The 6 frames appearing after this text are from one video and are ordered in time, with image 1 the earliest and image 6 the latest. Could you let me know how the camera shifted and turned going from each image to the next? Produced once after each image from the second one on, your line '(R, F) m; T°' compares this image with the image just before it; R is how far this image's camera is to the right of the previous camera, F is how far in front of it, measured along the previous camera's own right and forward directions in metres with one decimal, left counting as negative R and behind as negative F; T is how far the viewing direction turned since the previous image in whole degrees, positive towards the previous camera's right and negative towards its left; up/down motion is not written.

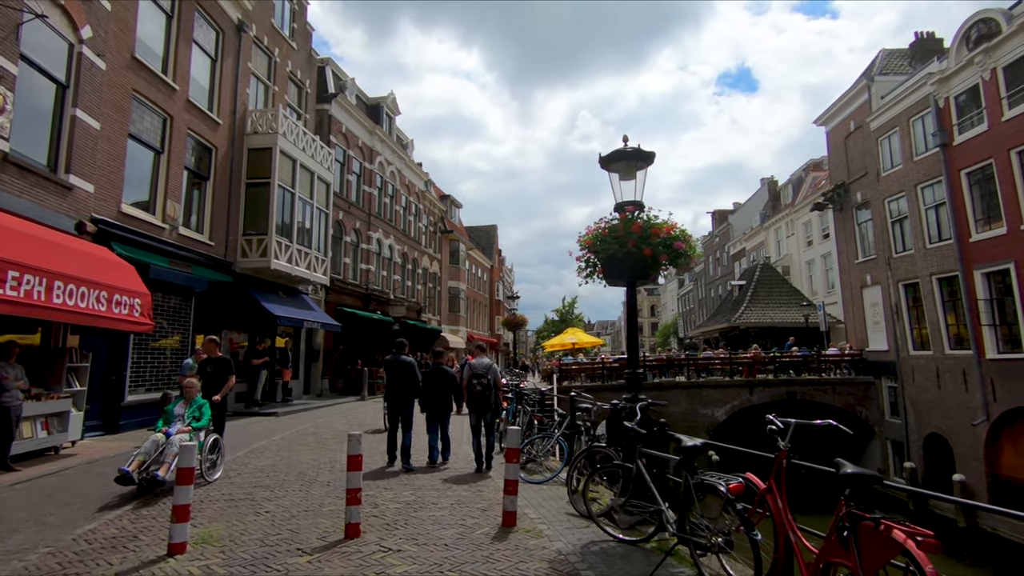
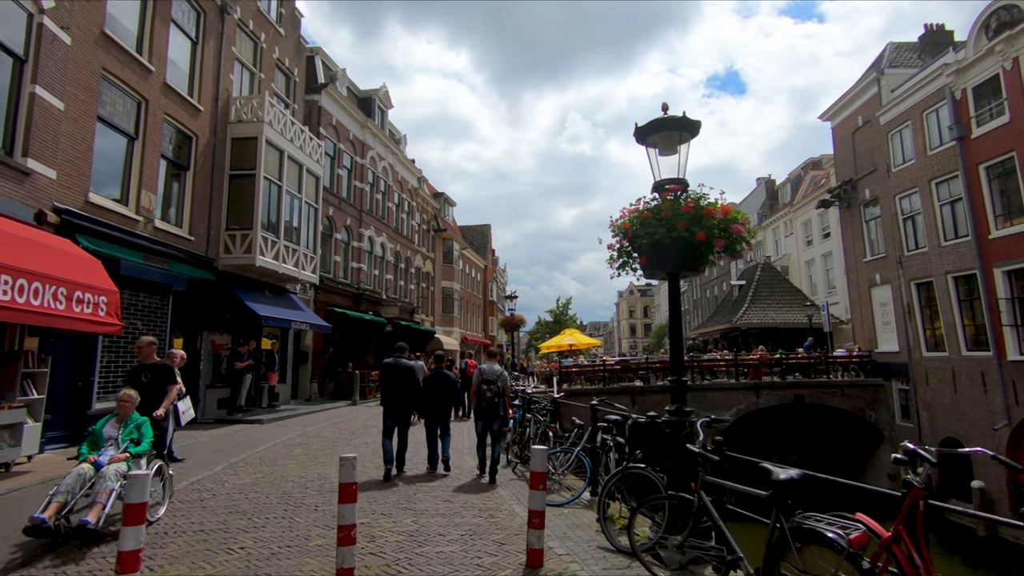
(-0.3, +0.9) m; +1°
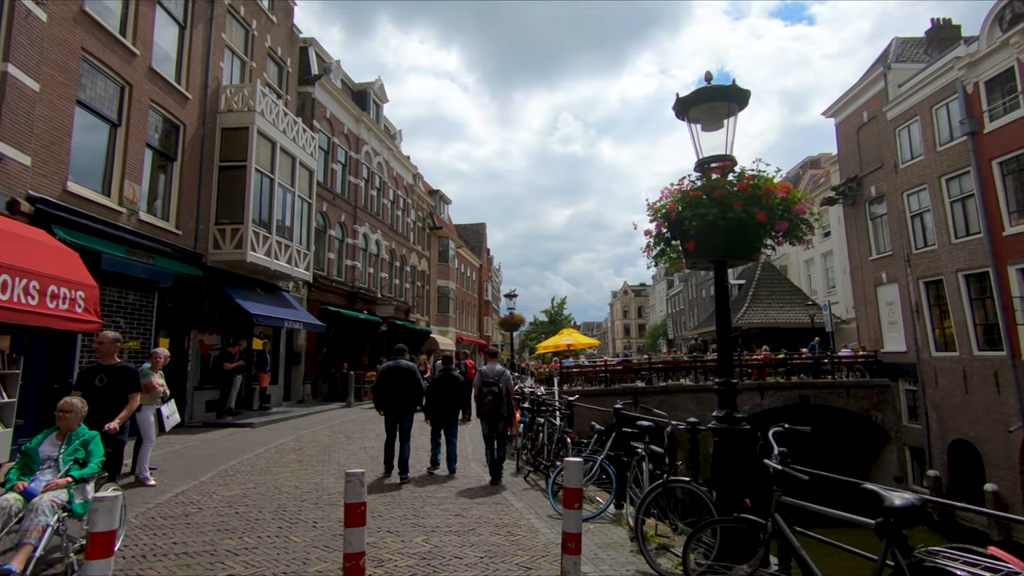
(-0.3, +0.6) m; +1°
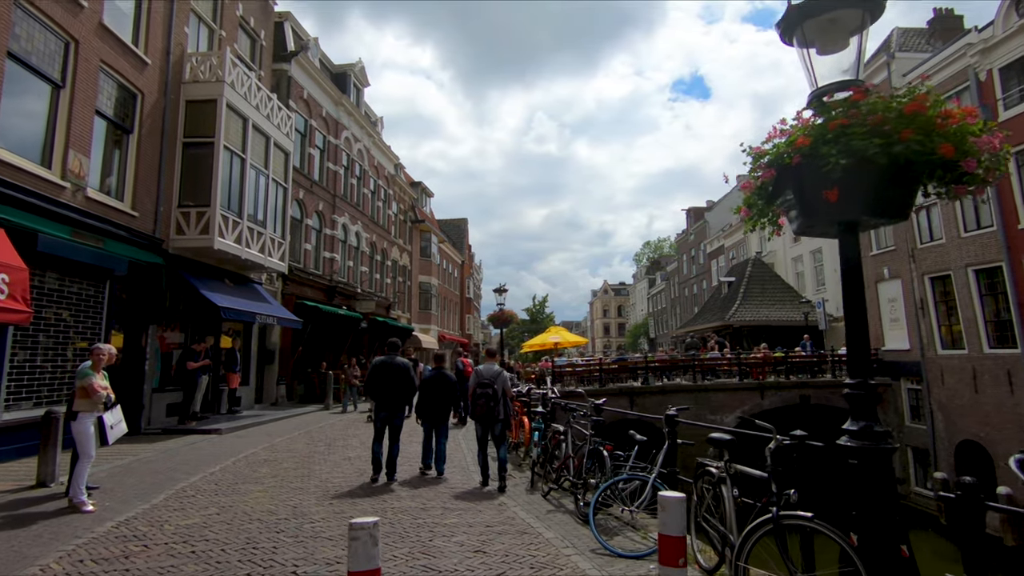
(-0.5, +1.2) m; +2°
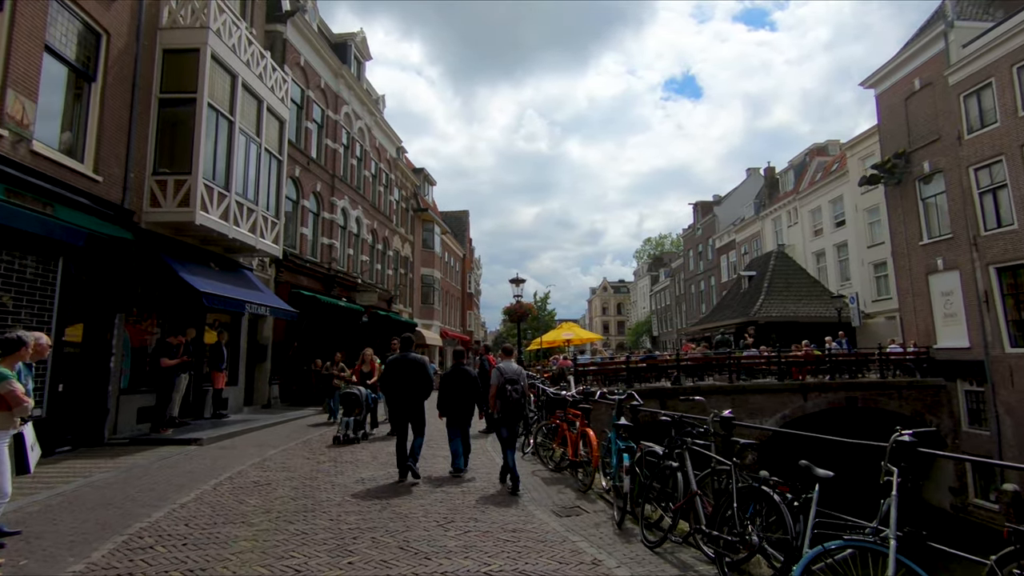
(-0.8, +1.9) m; +1°
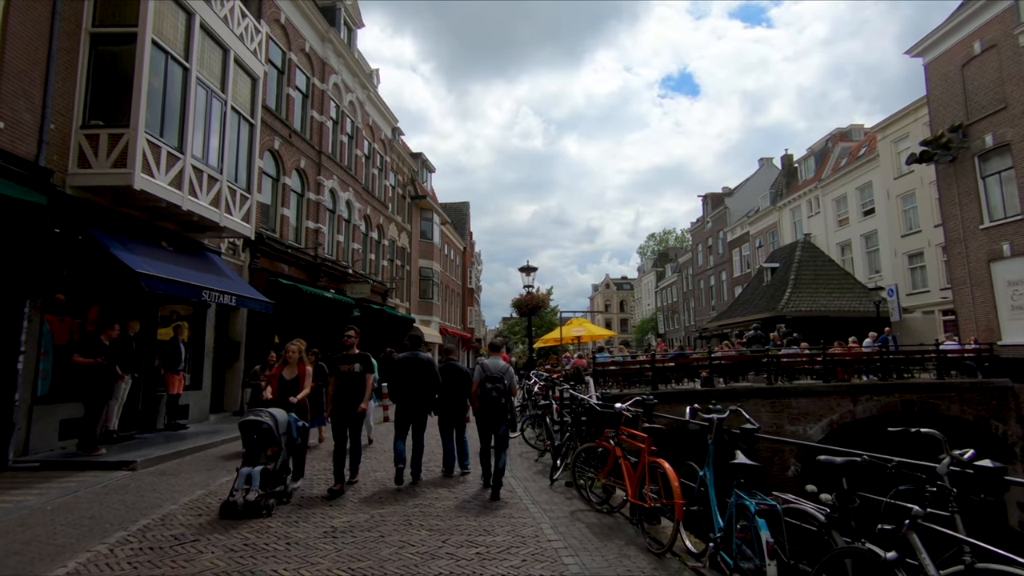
(-0.3, +2.1) m; 0°
